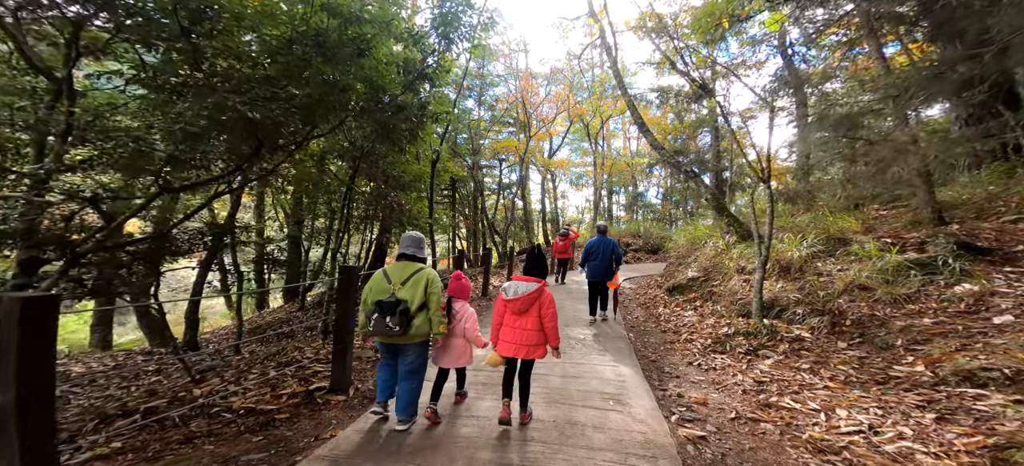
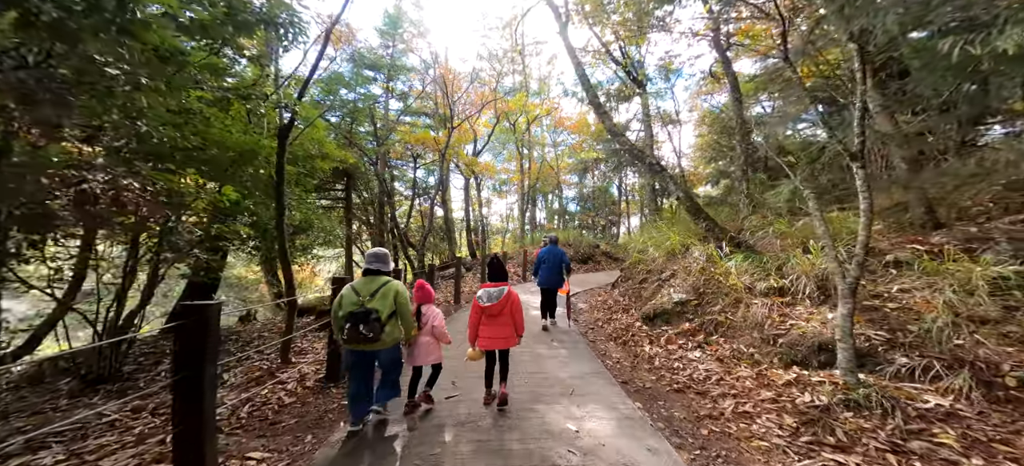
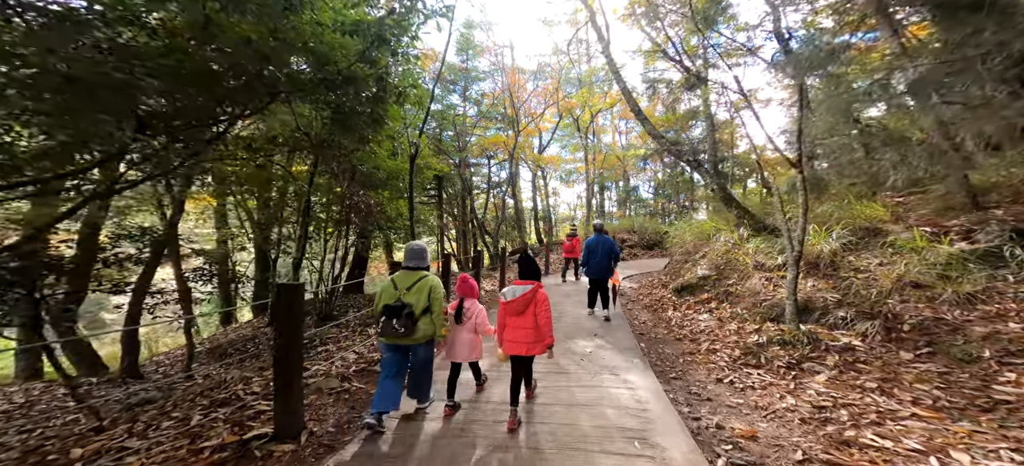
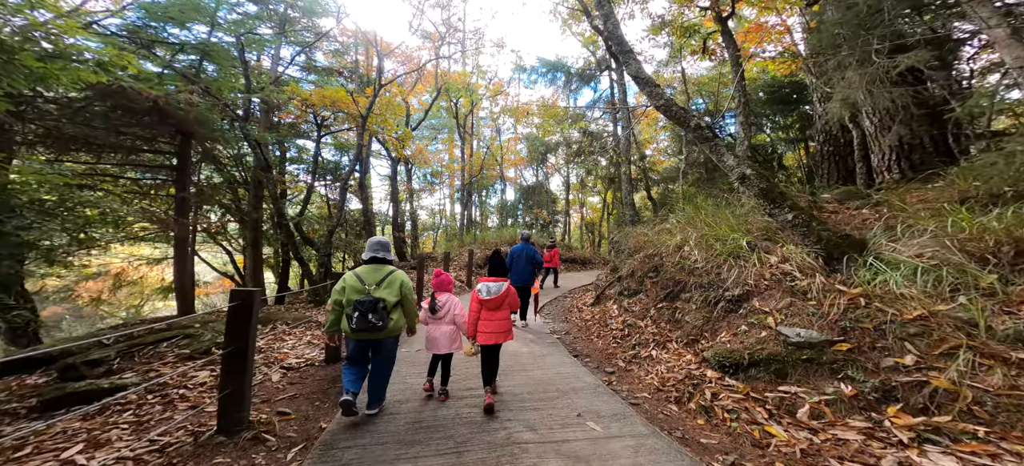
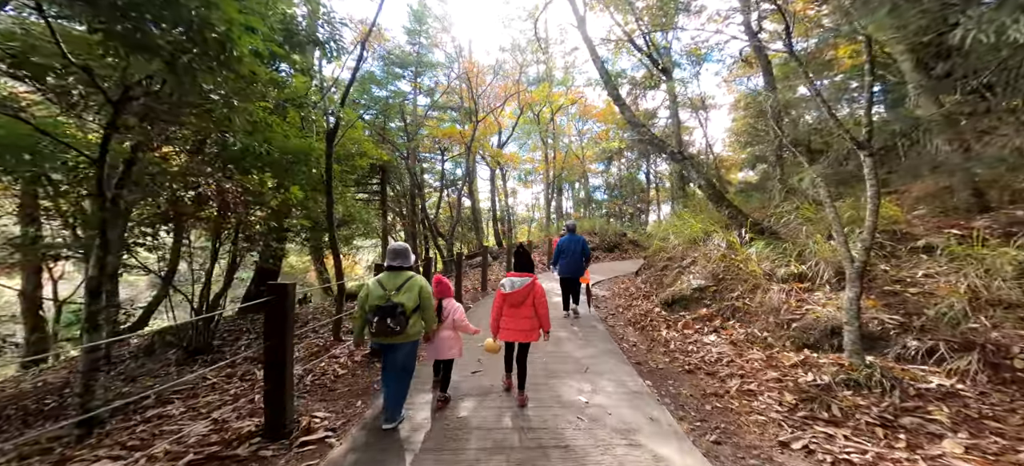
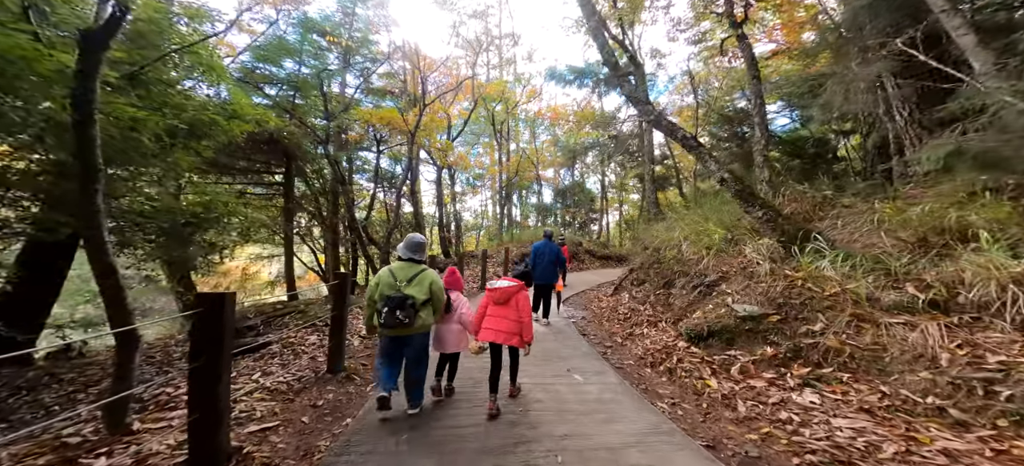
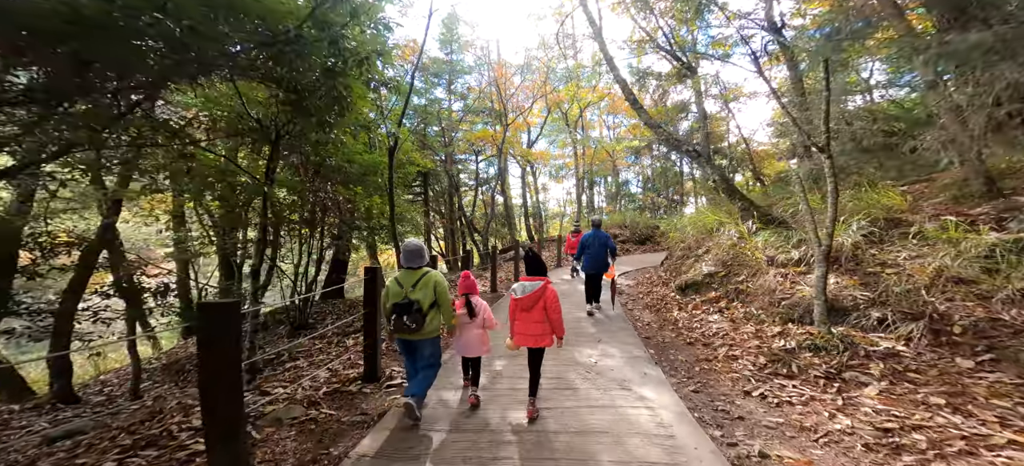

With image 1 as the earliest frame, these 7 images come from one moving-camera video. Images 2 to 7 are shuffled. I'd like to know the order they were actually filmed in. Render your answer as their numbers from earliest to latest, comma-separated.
3, 7, 5, 2, 6, 4
